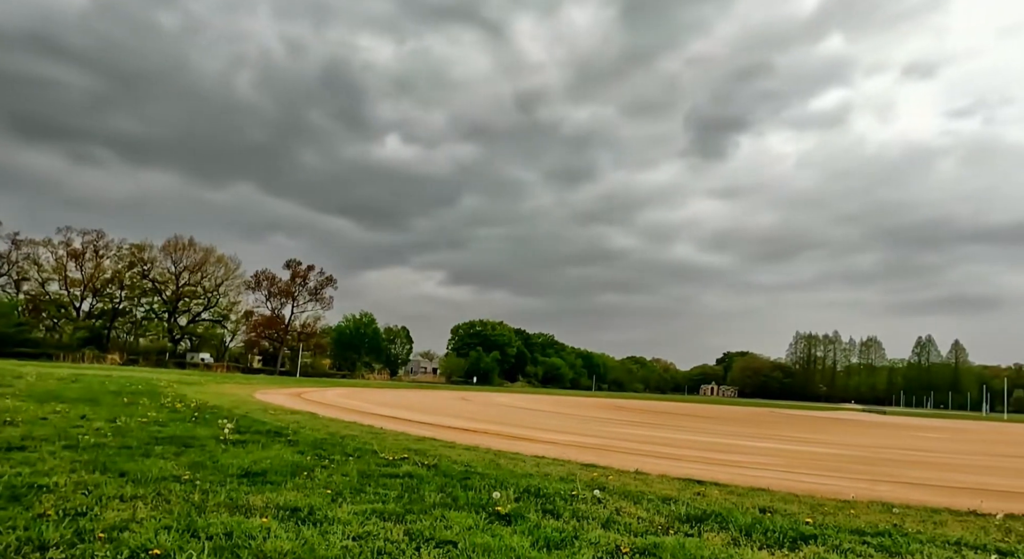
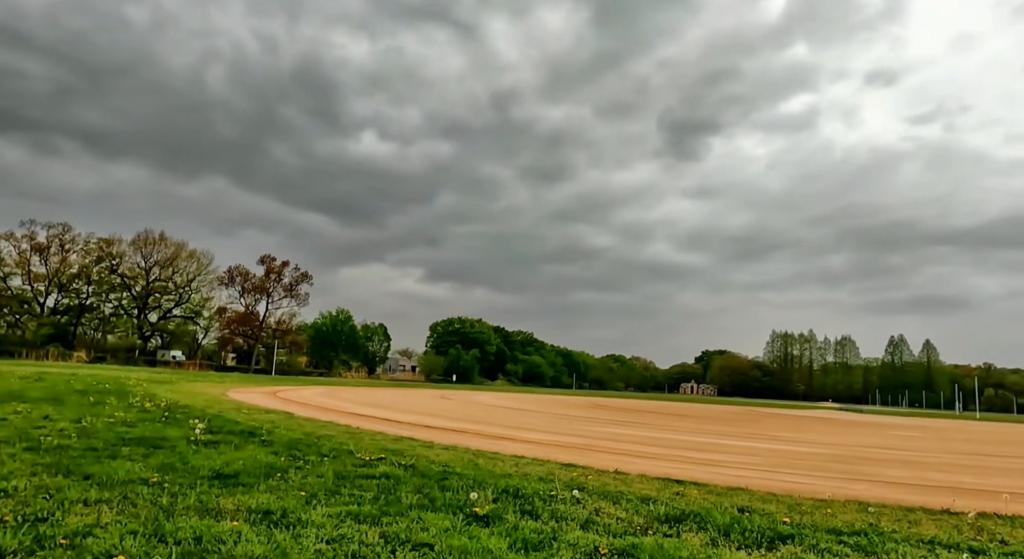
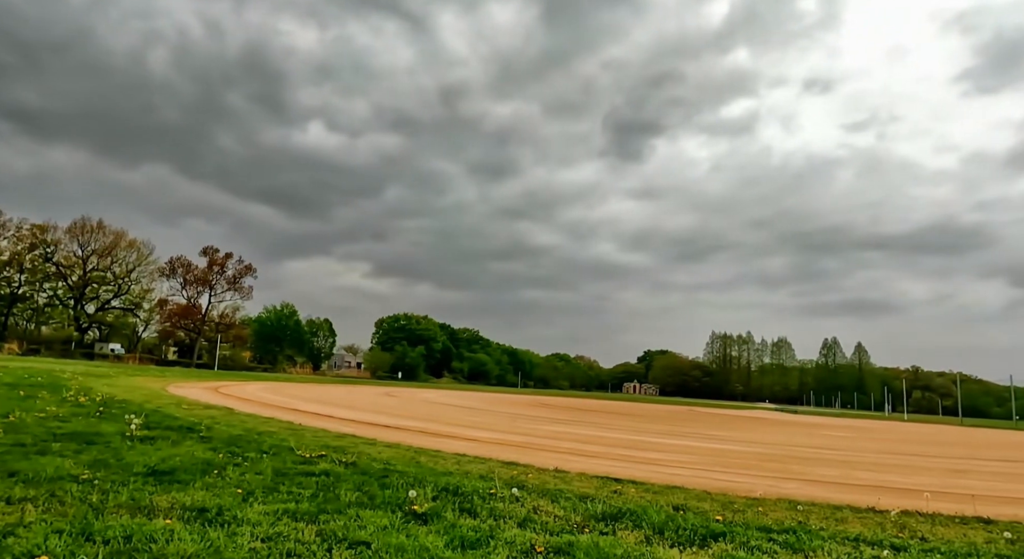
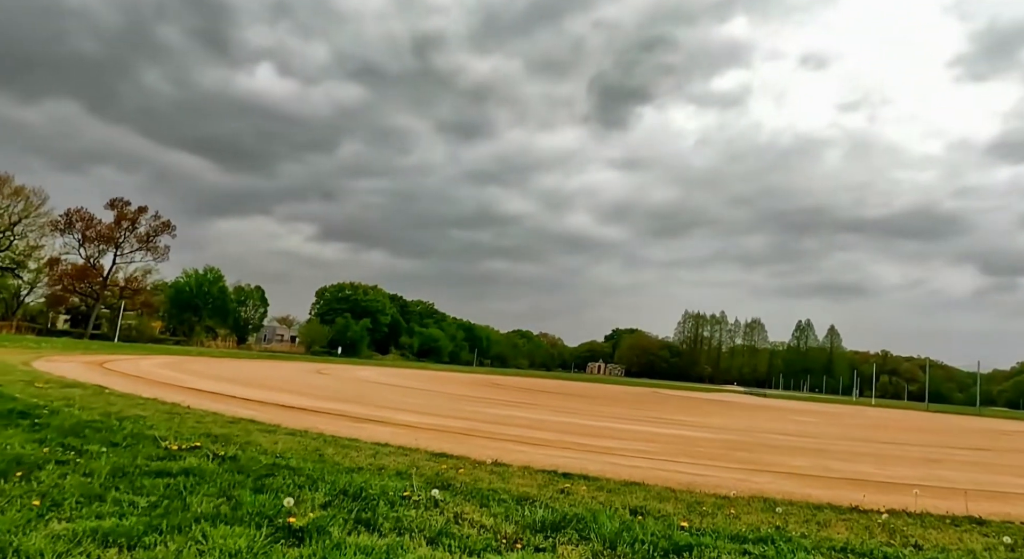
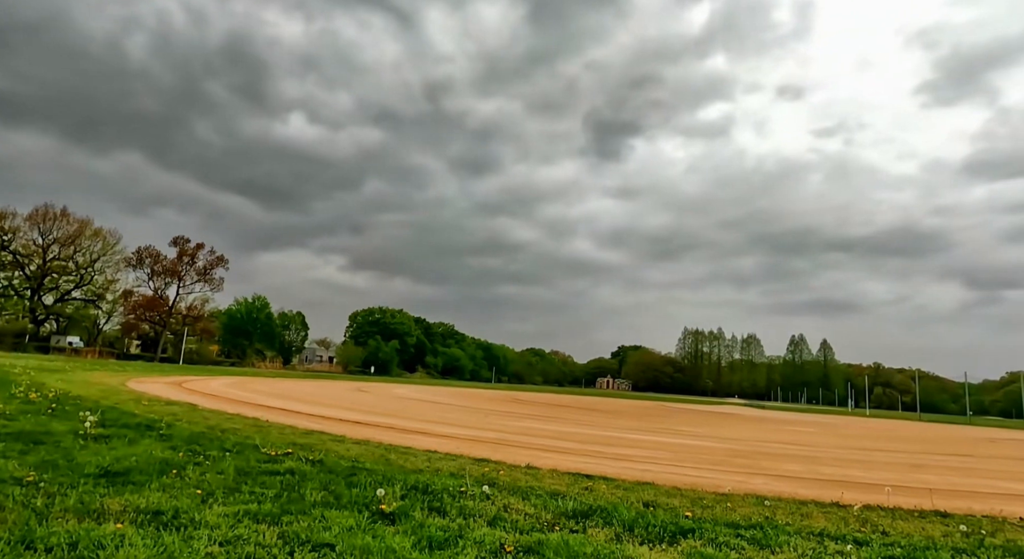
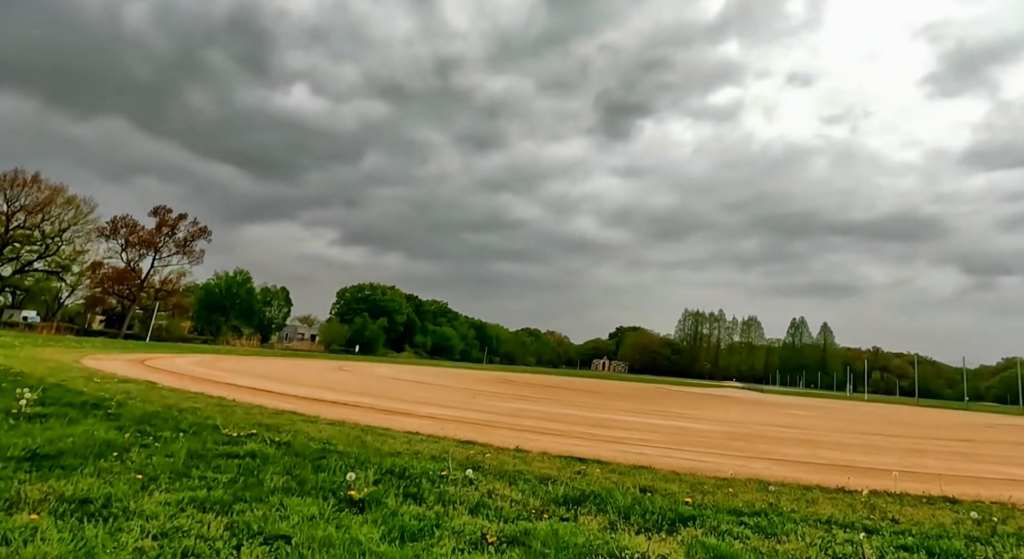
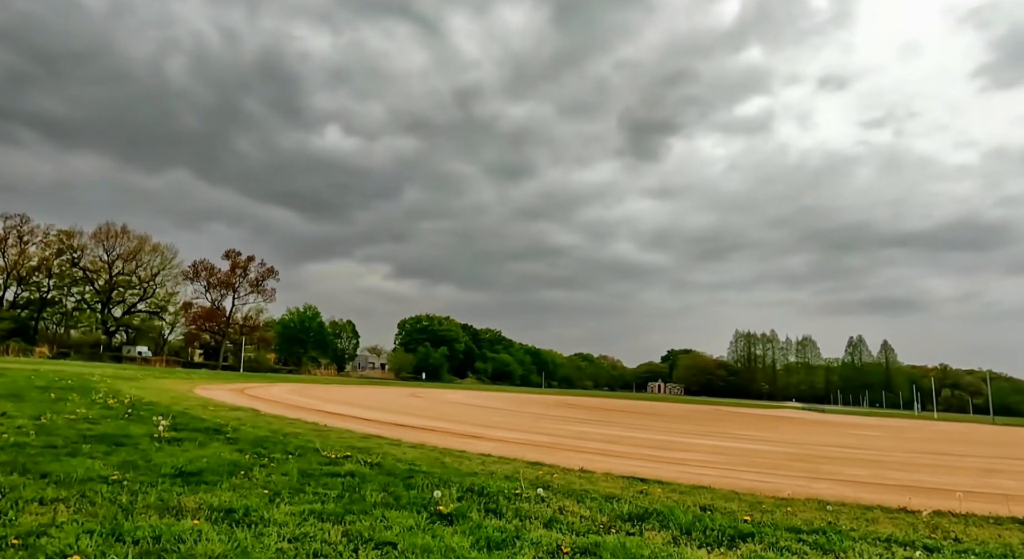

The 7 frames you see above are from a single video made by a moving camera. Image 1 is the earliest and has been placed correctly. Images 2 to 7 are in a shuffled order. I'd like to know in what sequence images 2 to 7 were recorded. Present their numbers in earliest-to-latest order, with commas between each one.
2, 7, 3, 5, 6, 4
